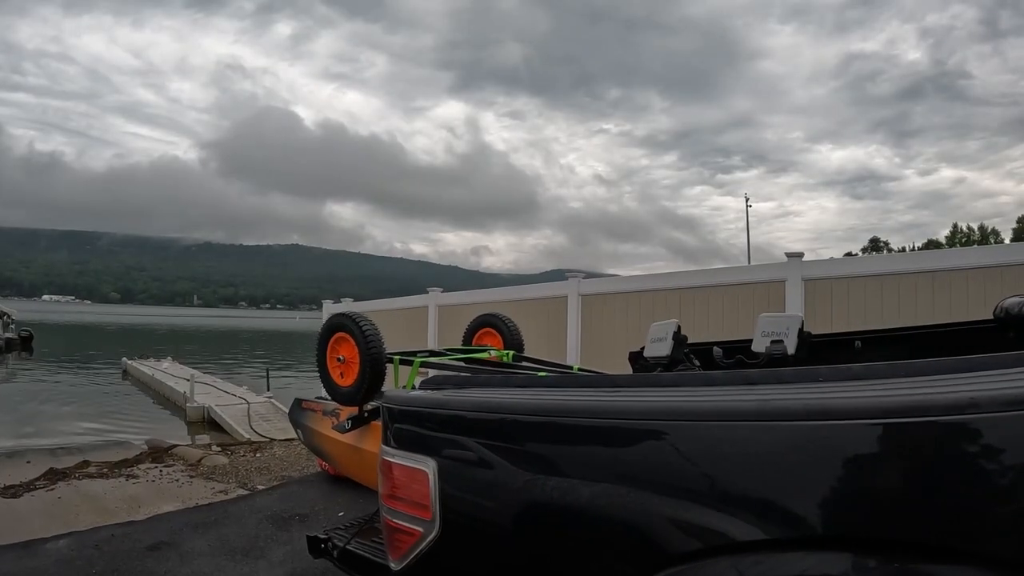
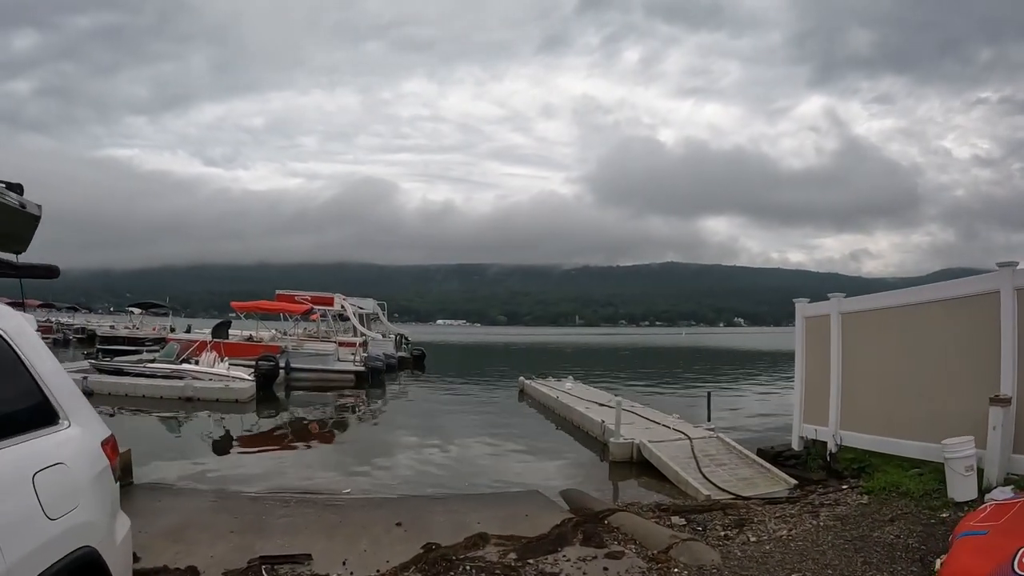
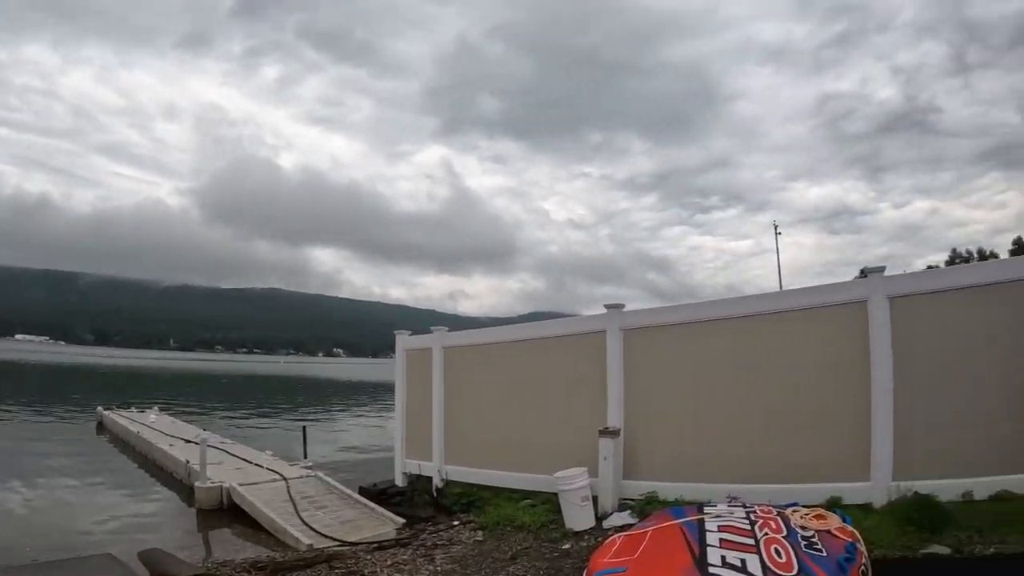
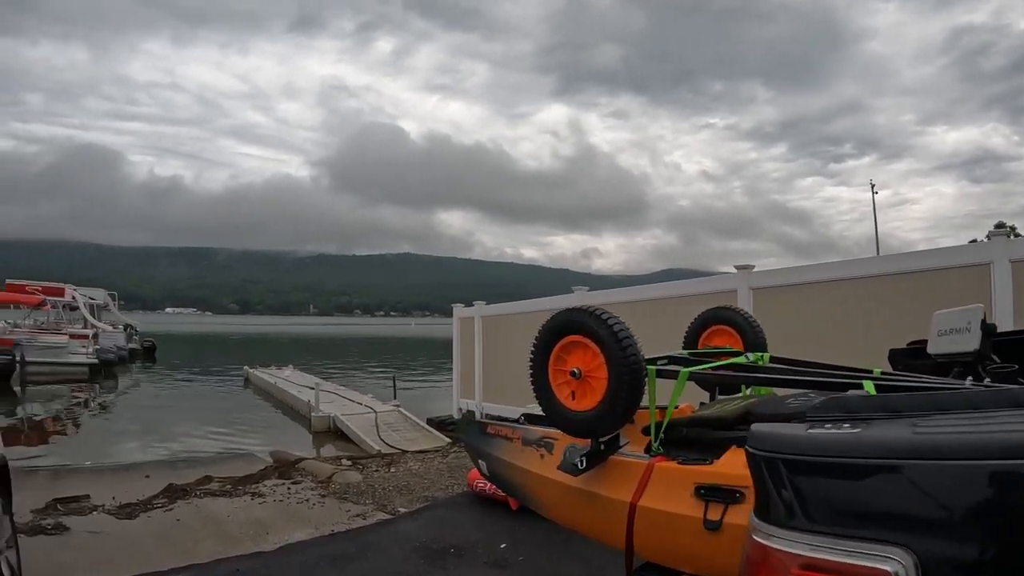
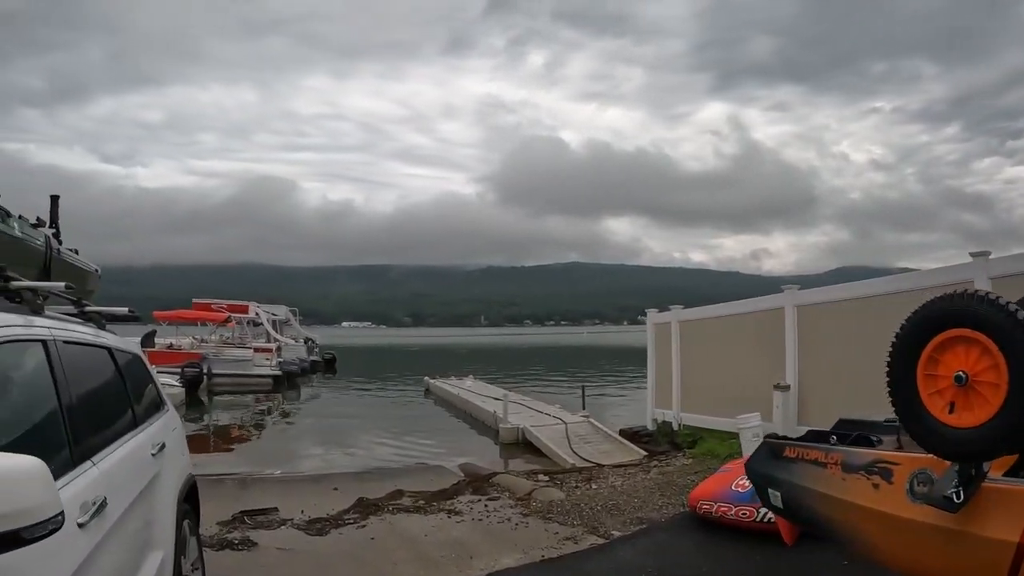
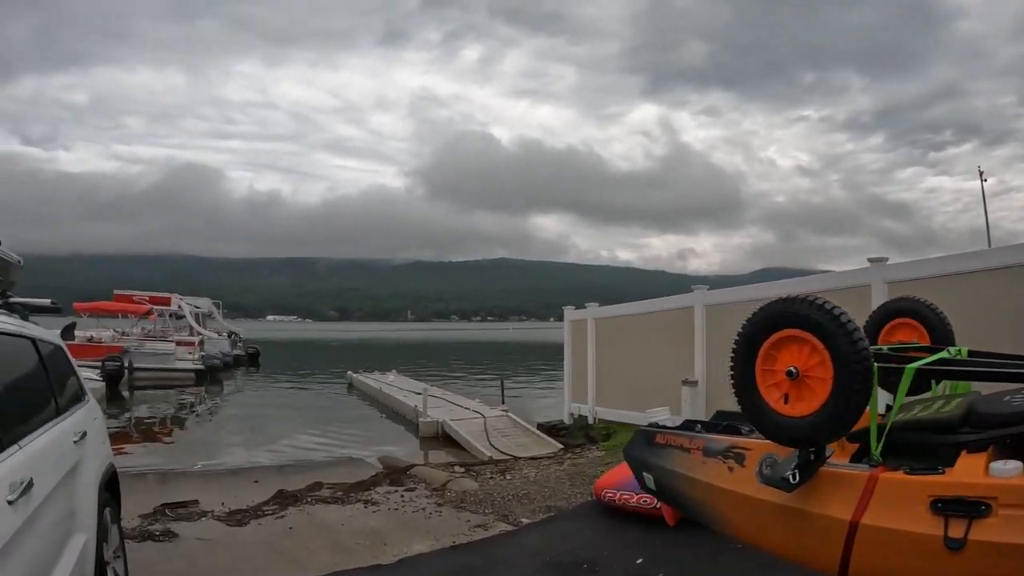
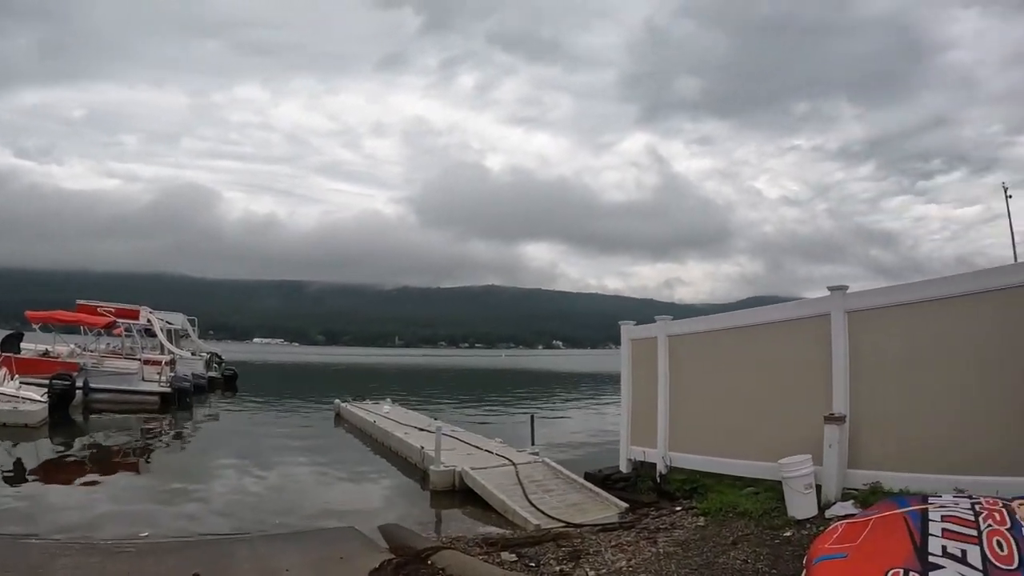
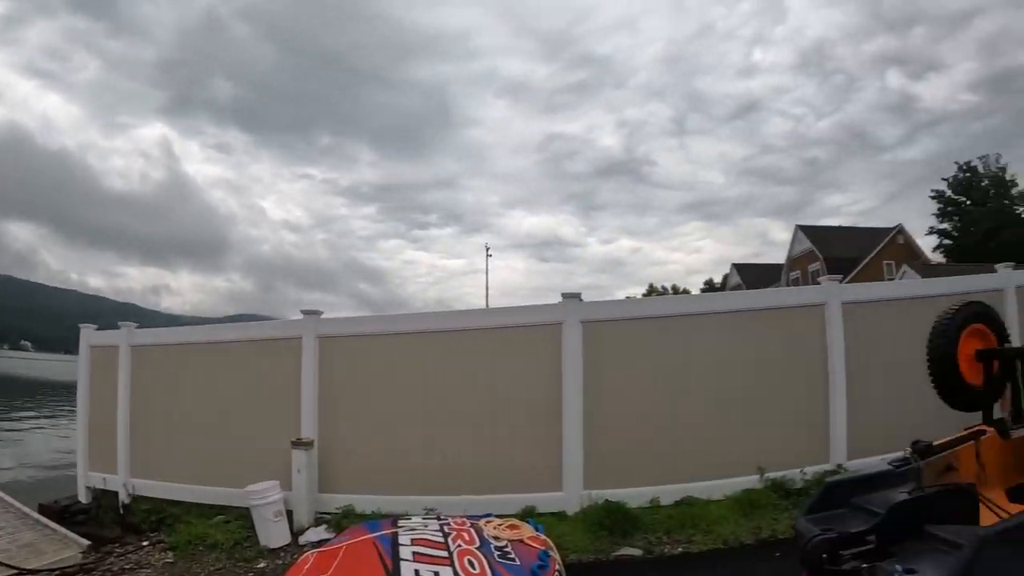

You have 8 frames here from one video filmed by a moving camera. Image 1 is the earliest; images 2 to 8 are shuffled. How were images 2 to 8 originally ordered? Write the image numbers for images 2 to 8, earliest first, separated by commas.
4, 6, 5, 2, 7, 3, 8
